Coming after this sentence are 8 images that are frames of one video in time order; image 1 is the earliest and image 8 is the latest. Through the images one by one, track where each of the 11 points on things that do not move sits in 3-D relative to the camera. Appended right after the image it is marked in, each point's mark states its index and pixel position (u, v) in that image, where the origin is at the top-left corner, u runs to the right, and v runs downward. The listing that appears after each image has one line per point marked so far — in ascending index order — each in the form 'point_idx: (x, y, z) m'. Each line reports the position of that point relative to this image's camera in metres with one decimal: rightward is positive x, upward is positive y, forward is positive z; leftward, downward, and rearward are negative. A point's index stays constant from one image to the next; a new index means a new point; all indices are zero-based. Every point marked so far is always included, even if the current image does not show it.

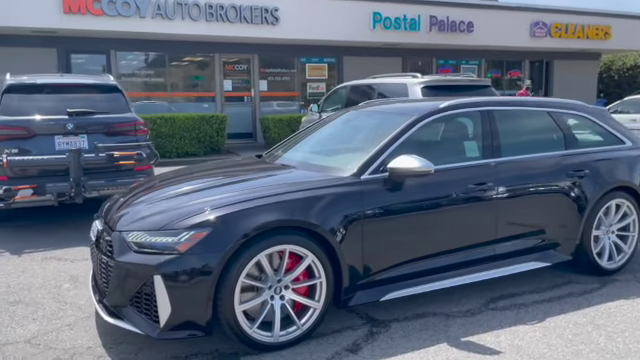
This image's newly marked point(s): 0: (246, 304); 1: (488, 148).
0: (-0.5, -0.8, +3.6) m
1: (+1.5, +0.3, +4.8) m
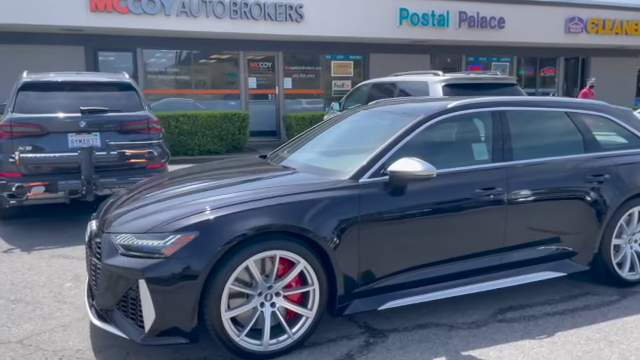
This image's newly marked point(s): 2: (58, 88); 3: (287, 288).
0: (-0.6, -0.9, +3.5) m
1: (+1.5, +0.2, +4.6) m
2: (-3.8, +1.3, +7.6) m
3: (-0.2, -0.8, +3.7) m
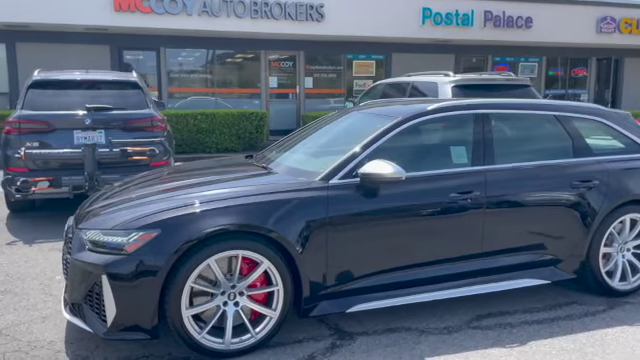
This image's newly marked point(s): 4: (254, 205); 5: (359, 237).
0: (-0.8, -0.9, +3.6) m
1: (+1.3, +0.2, +4.5) m
2: (-3.7, +1.4, +7.9) m
3: (-0.5, -0.8, +3.7) m
4: (-0.5, -0.2, +3.7) m
5: (+0.3, -0.4, +4.0) m
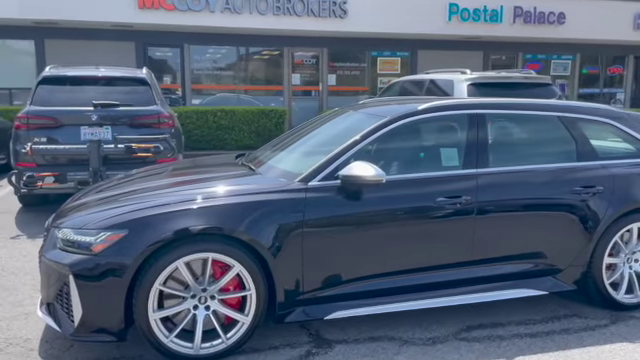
0: (-1.0, -0.9, +3.5) m
1: (+1.2, +0.2, +4.2) m
2: (-3.6, +1.5, +7.9) m
3: (-0.7, -0.8, +3.6) m
4: (-0.6, -0.2, +3.6) m
5: (+0.1, -0.4, +3.8) m
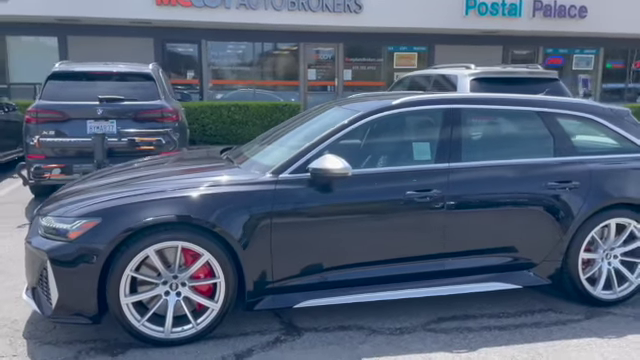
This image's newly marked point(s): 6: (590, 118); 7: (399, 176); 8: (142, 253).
0: (-1.3, -0.8, +3.7) m
1: (+1.0, +0.2, +4.3) m
2: (-3.6, +1.6, +8.2) m
3: (-0.9, -0.7, +3.8) m
4: (-0.9, -0.1, +3.8) m
5: (-0.1, -0.4, +4.0) m
6: (+2.4, +0.5, +4.7) m
7: (+0.6, 0.0, +4.1) m
8: (-1.2, -0.5, +3.6) m
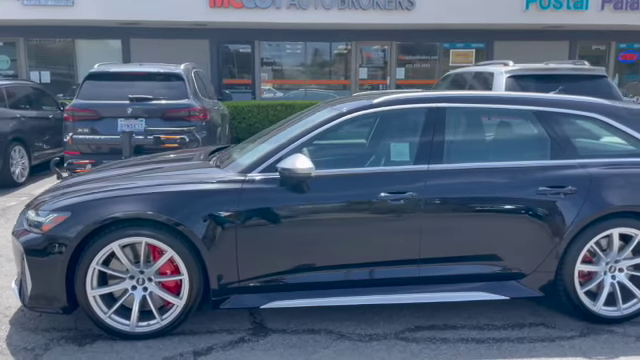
0: (-1.5, -0.8, +3.8) m
1: (+0.8, +0.2, +4.1) m
2: (-3.2, +1.6, +8.6) m
3: (-1.2, -0.7, +3.9) m
4: (-1.1, -0.1, +3.8) m
5: (-0.3, -0.4, +3.9) m
6: (+2.2, +0.5, +4.3) m
7: (+0.4, 0.0, +4.0) m
8: (-1.5, -0.5, +3.7) m
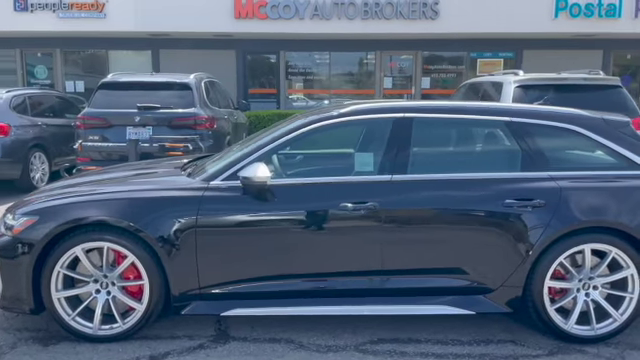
0: (-1.8, -0.8, +3.9) m
1: (+0.5, +0.1, +4.1) m
2: (-3.1, +1.5, +8.9) m
3: (-1.5, -0.7, +3.9) m
4: (-1.4, -0.2, +3.9) m
5: (-0.6, -0.4, +3.9) m
6: (+2.0, +0.4, +4.1) m
7: (+0.1, 0.0, +4.0) m
8: (-1.8, -0.5, +3.9) m
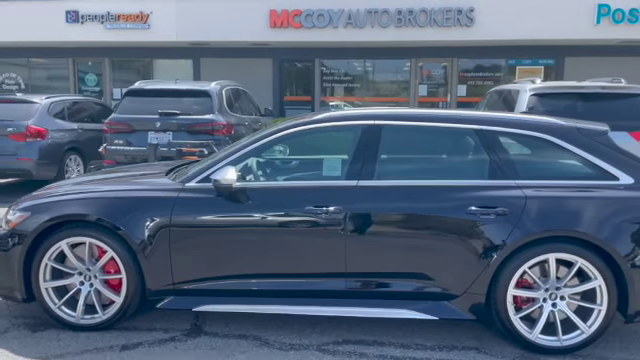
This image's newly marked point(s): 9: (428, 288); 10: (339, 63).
0: (-2.1, -0.8, +4.2) m
1: (+0.3, +0.1, +4.2) m
2: (-2.8, +1.5, +9.3) m
3: (-1.7, -0.7, +4.2) m
4: (-1.7, -0.2, +4.2) m
5: (-0.9, -0.5, +4.2) m
6: (+1.7, +0.3, +4.1) m
7: (-0.1, -0.1, +4.1) m
8: (-2.0, -0.5, +4.2) m
9: (+0.8, -0.8, +4.0) m
10: (+0.6, +3.8, +17.3) m
